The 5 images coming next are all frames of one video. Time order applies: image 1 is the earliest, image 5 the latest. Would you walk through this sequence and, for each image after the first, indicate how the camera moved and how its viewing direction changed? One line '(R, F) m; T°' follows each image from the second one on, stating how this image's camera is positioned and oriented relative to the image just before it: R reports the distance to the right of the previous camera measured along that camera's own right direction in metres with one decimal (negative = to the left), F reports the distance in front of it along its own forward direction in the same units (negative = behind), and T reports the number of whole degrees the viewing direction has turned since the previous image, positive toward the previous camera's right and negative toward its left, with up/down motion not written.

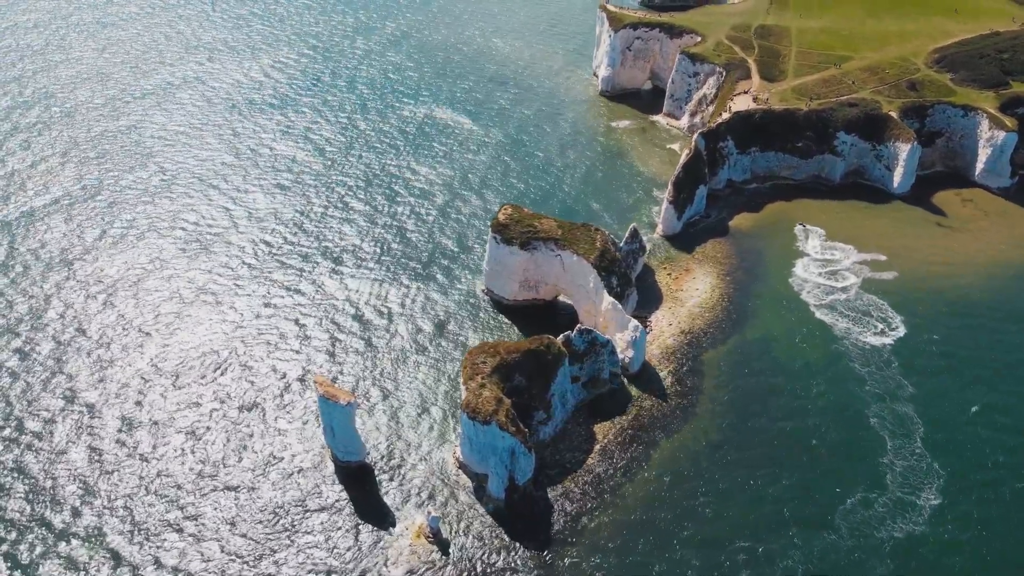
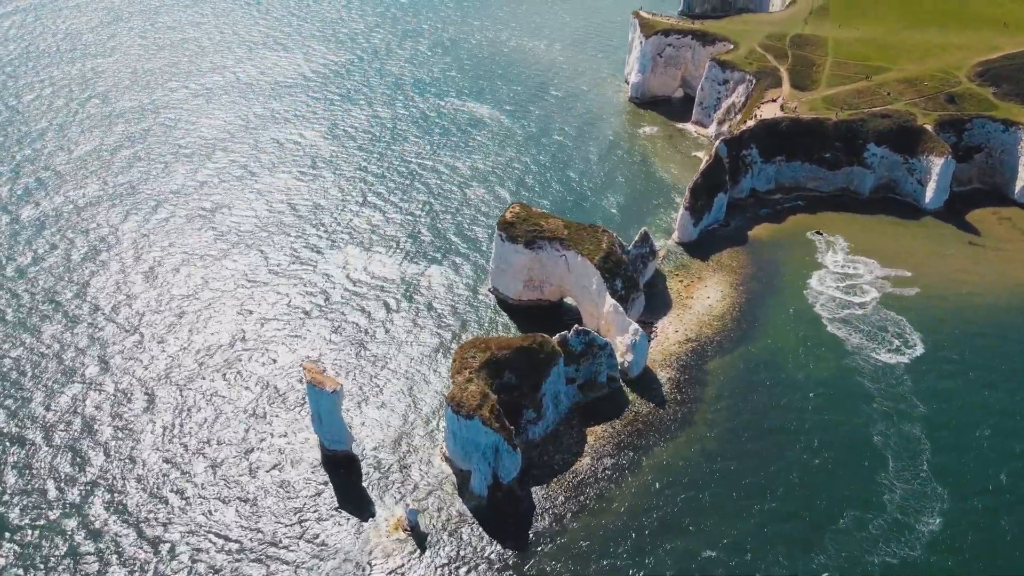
(+3.6, +0.7) m; -4°
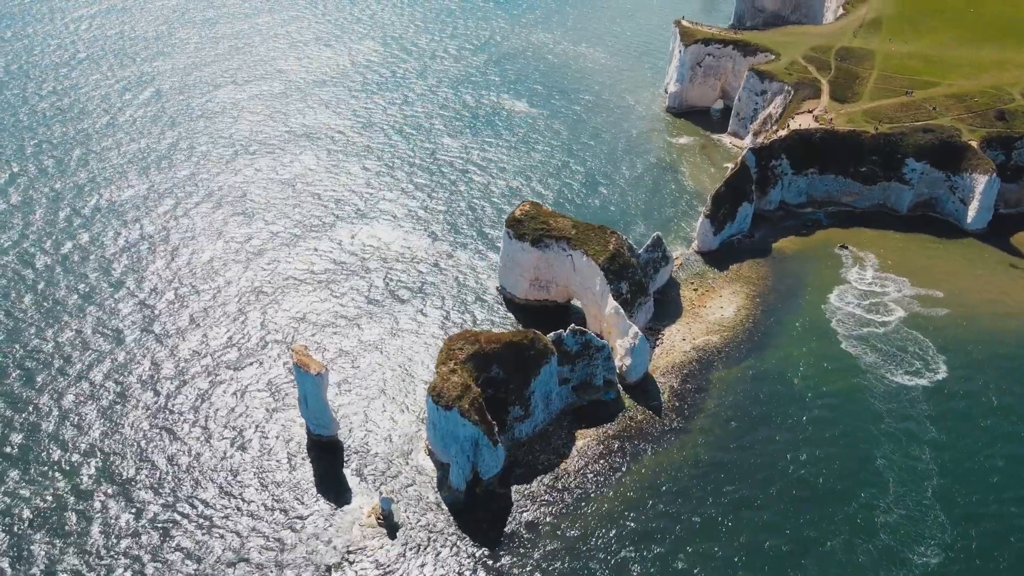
(+4.4, +1.0) m; -5°
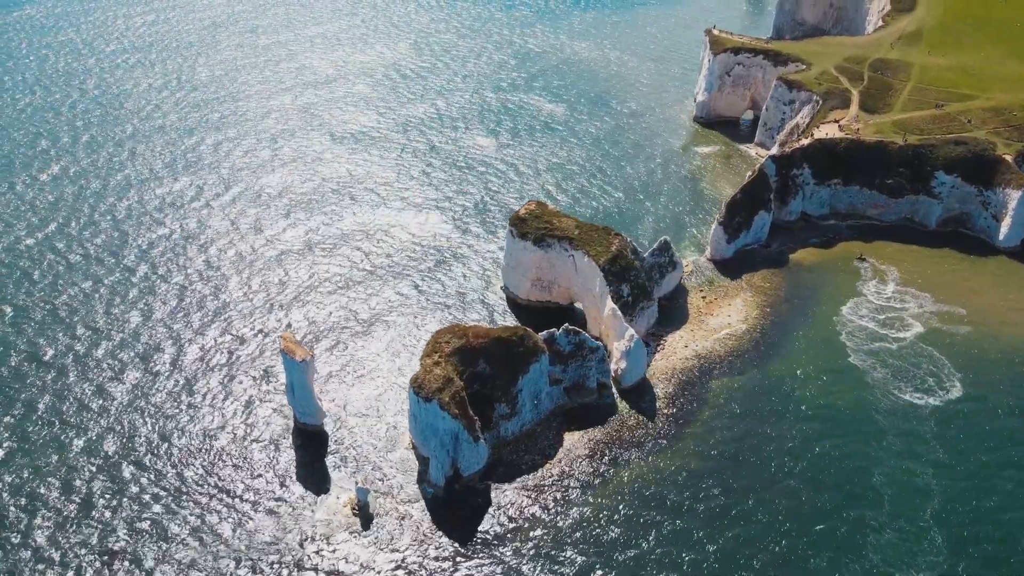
(+3.6, +0.9) m; -4°
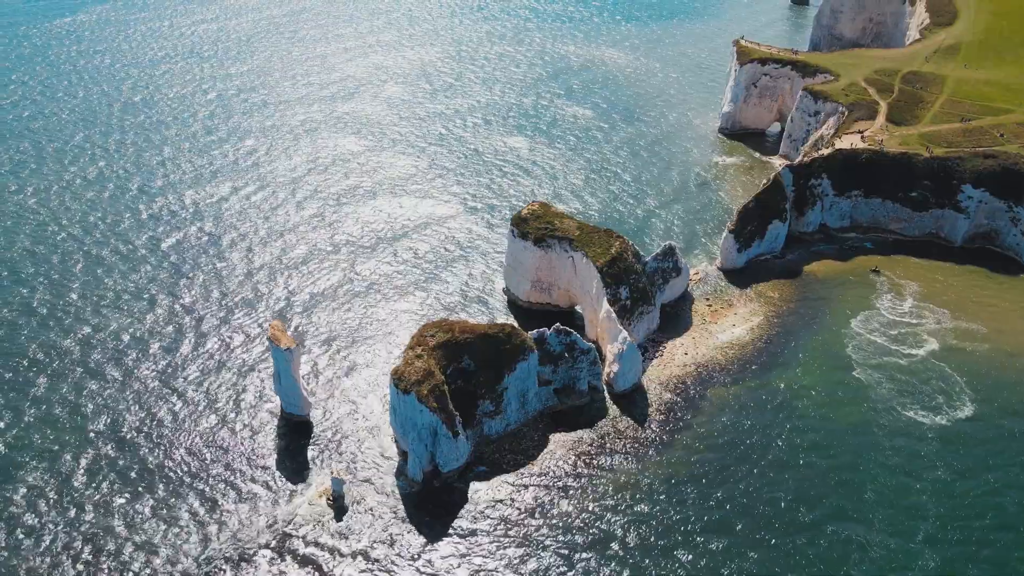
(+3.5, +0.9) m; -4°
